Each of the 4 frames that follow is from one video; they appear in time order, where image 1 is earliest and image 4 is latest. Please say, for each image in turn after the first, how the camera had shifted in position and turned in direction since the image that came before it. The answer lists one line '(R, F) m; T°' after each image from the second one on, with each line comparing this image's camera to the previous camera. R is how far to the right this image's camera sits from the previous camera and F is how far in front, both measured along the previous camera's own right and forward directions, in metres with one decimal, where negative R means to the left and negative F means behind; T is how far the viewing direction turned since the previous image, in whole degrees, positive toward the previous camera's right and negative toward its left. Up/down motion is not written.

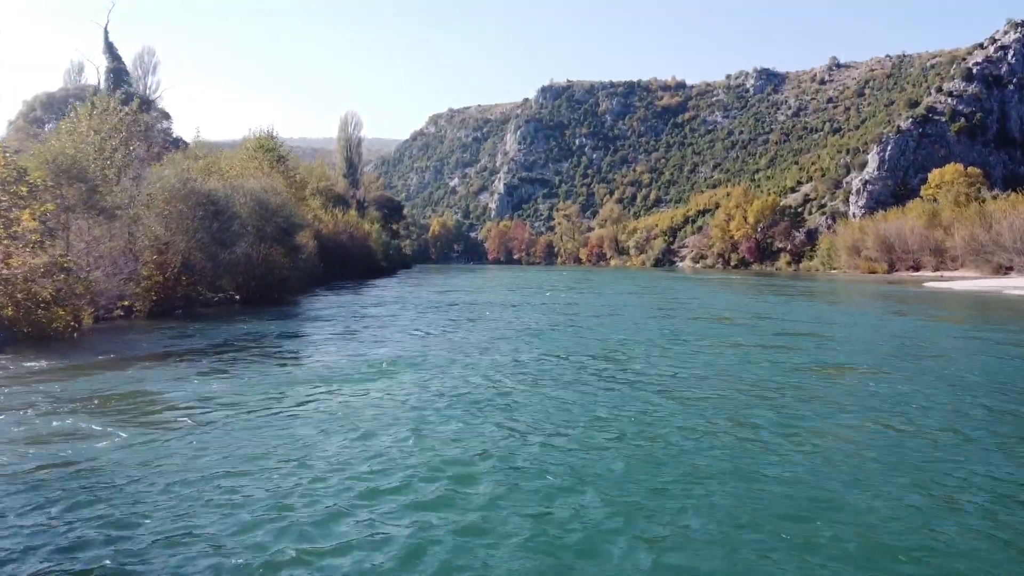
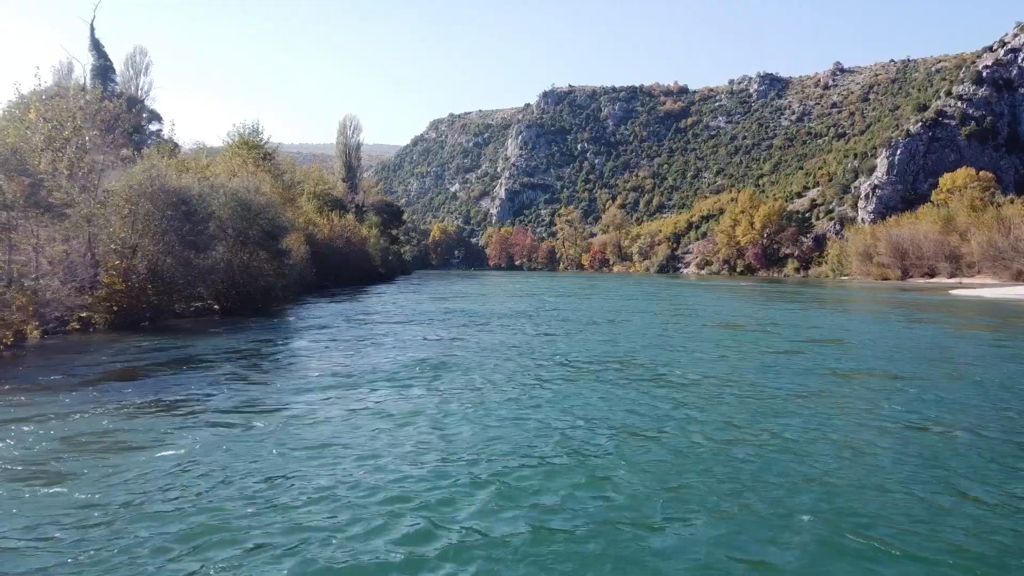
(-0.1, +1.0) m; 0°
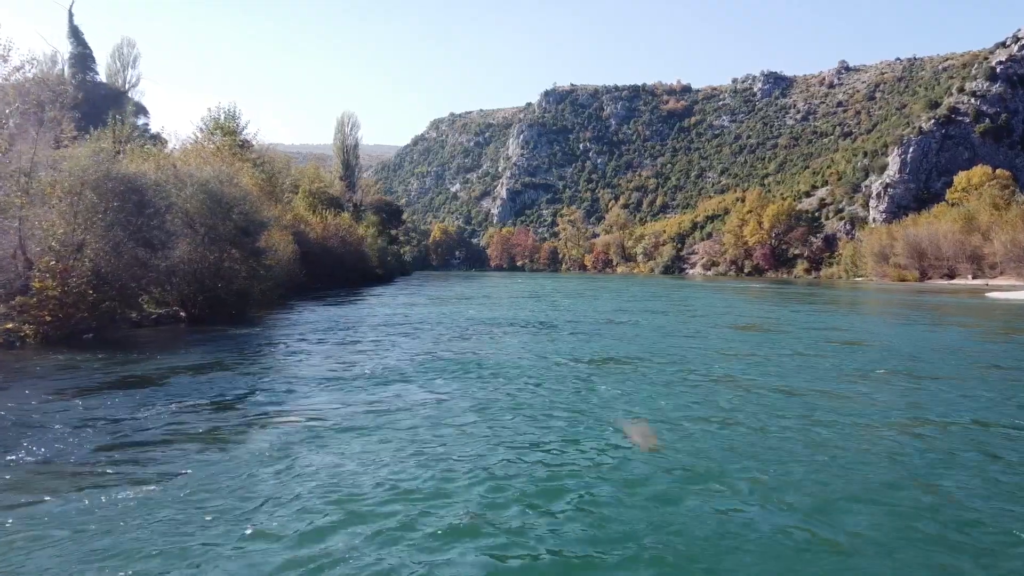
(-0.1, +1.3) m; 0°
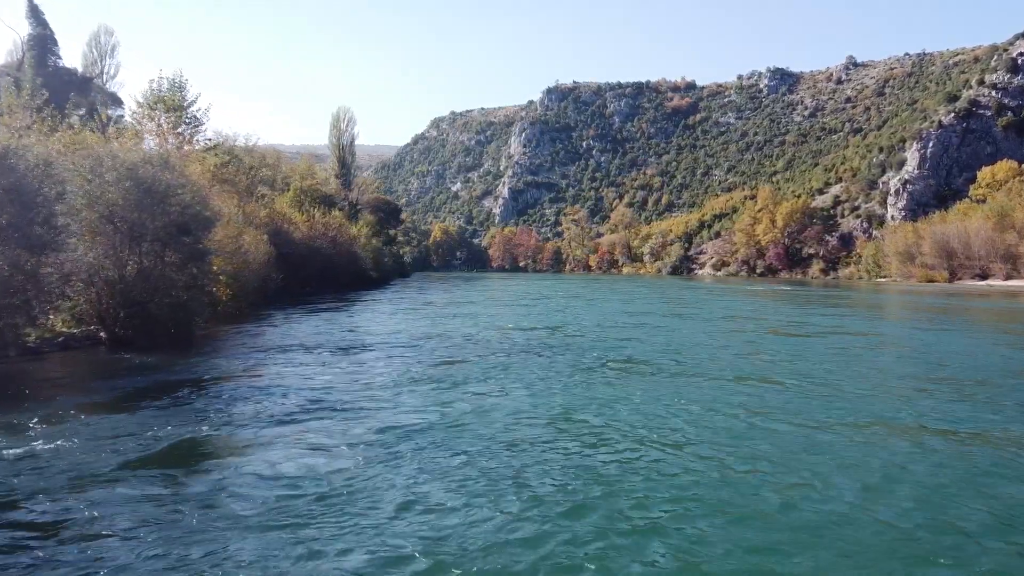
(-0.1, +2.0) m; 0°
